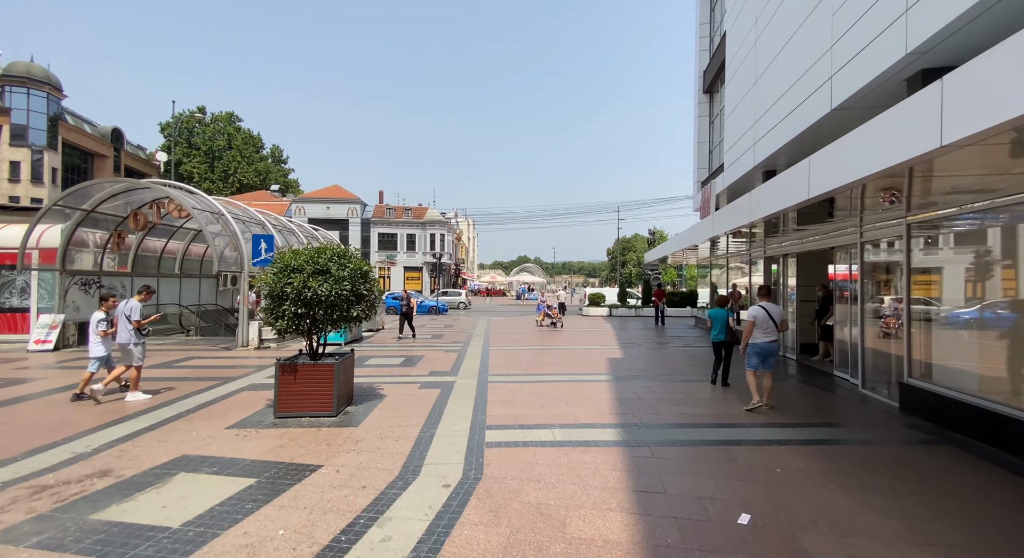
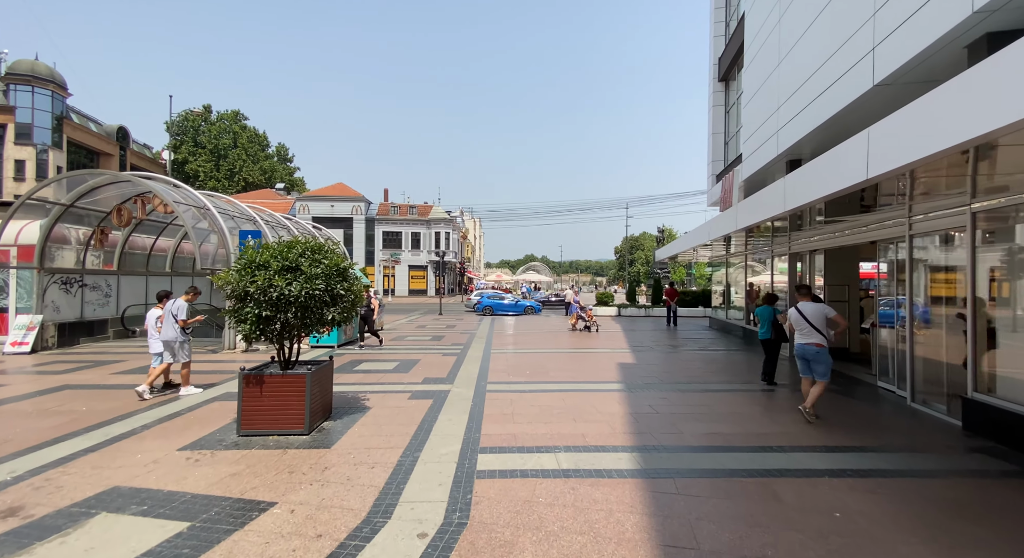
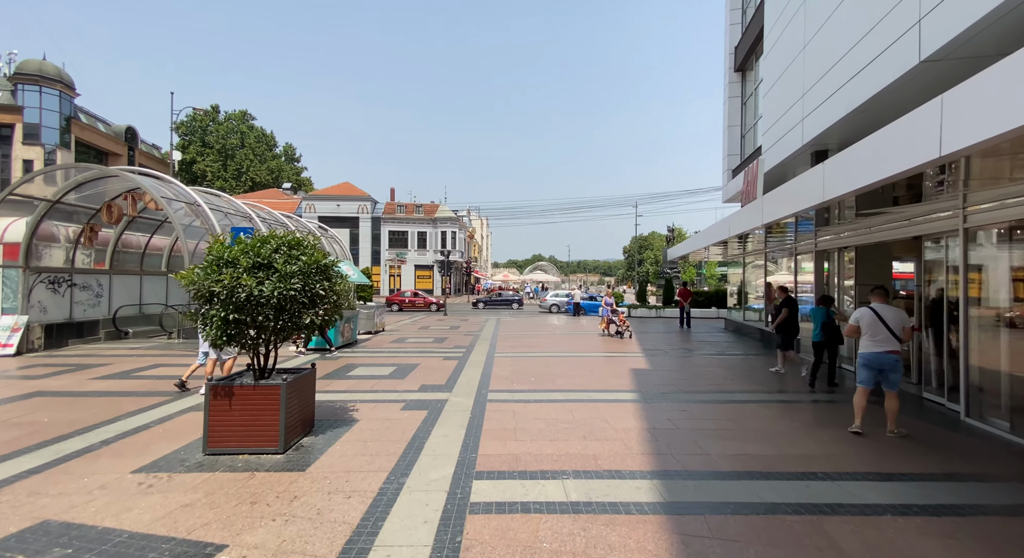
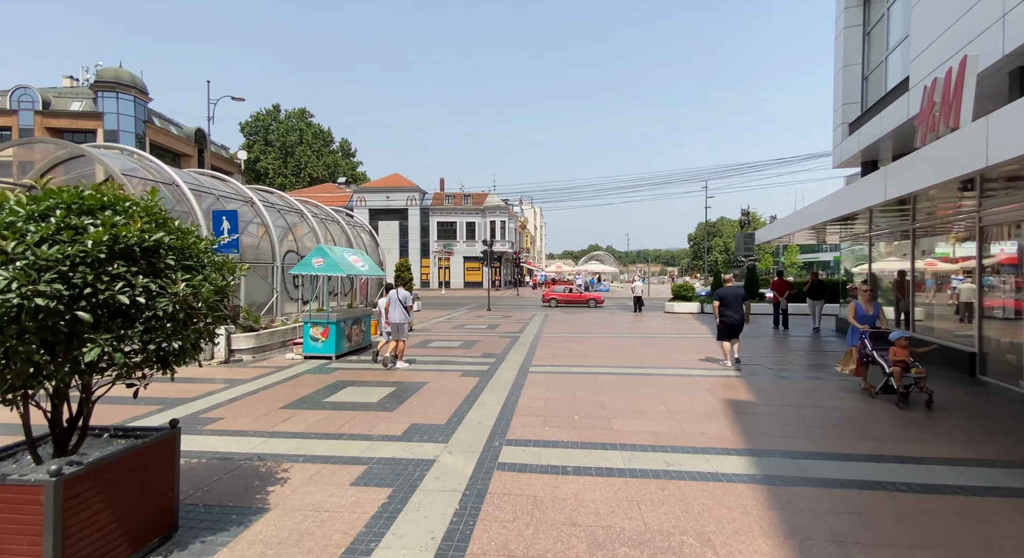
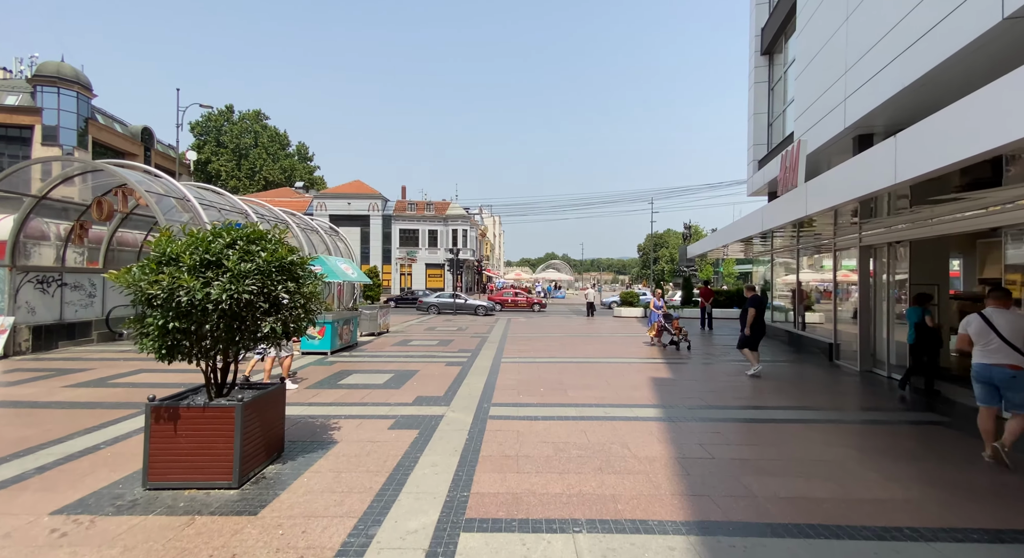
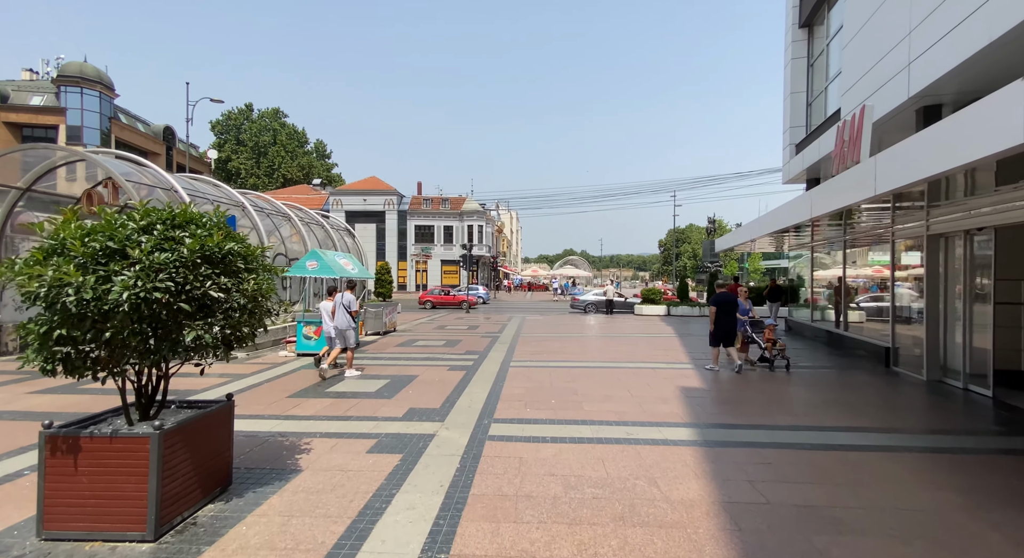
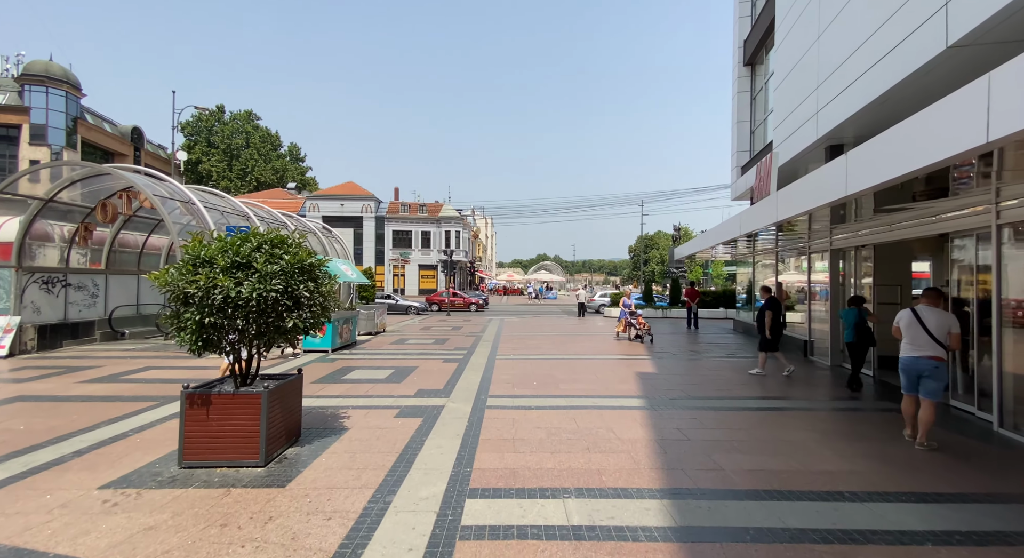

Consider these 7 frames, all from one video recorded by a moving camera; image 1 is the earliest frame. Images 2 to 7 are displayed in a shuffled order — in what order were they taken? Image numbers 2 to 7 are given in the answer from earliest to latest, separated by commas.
2, 3, 7, 5, 6, 4
